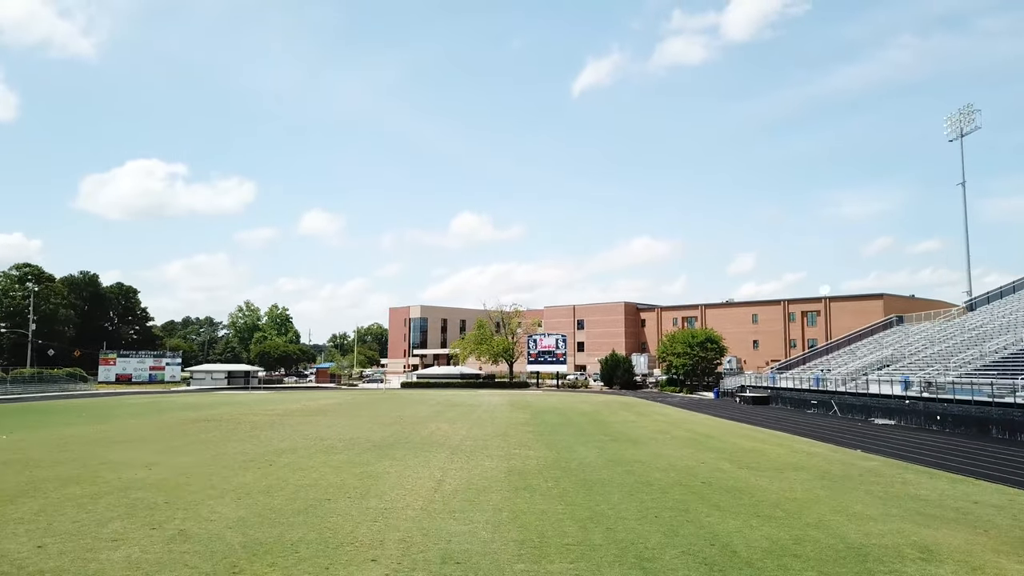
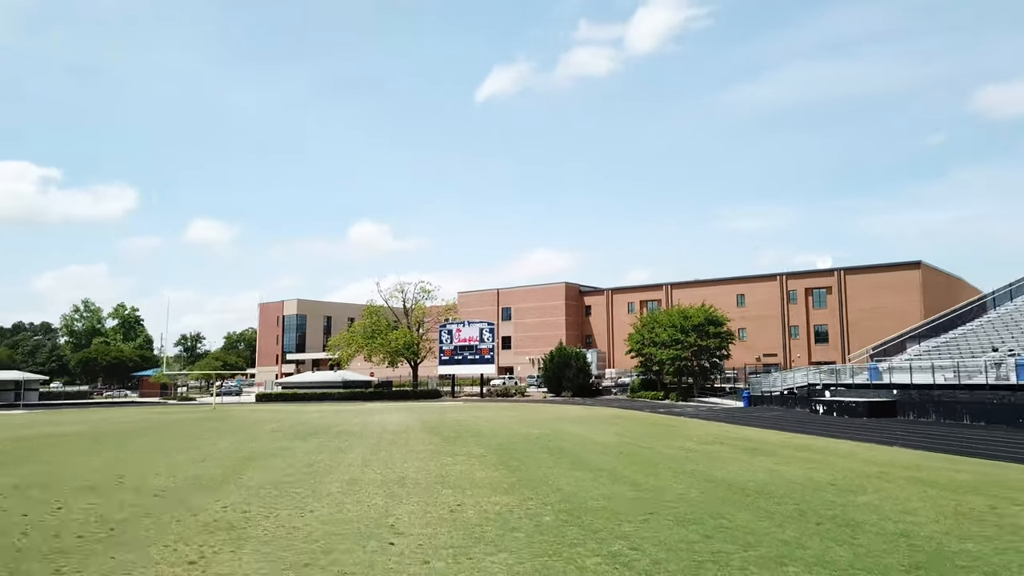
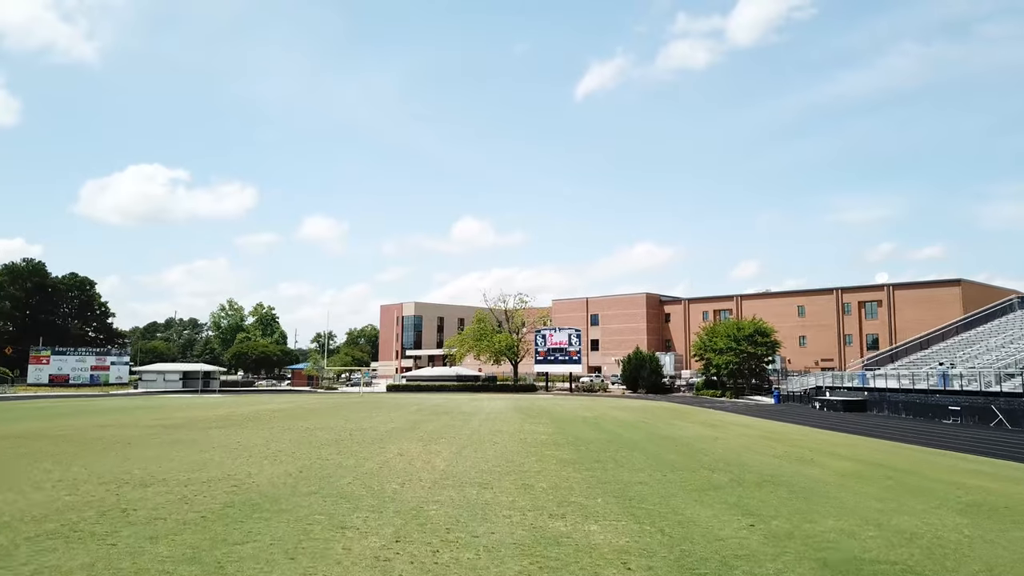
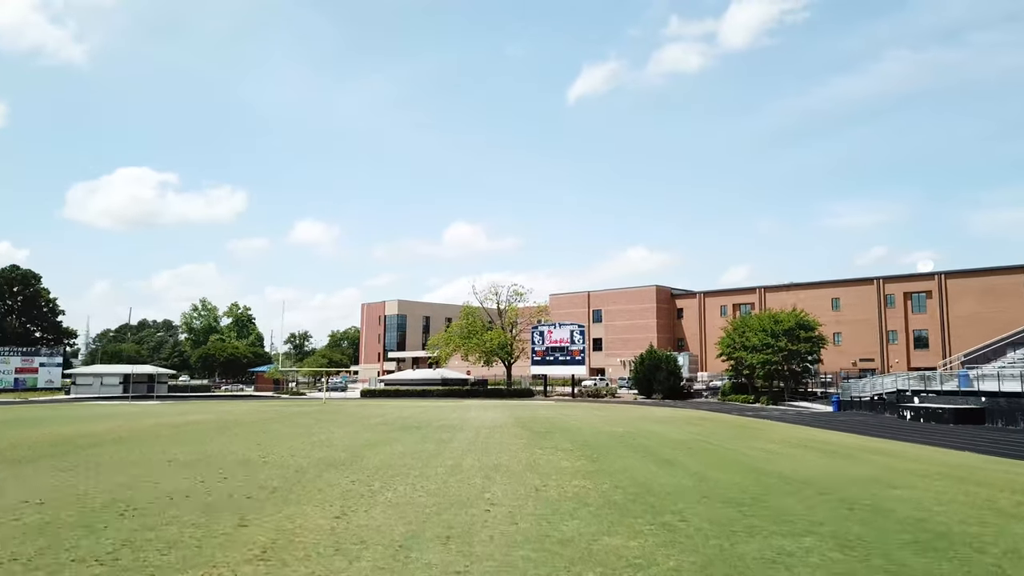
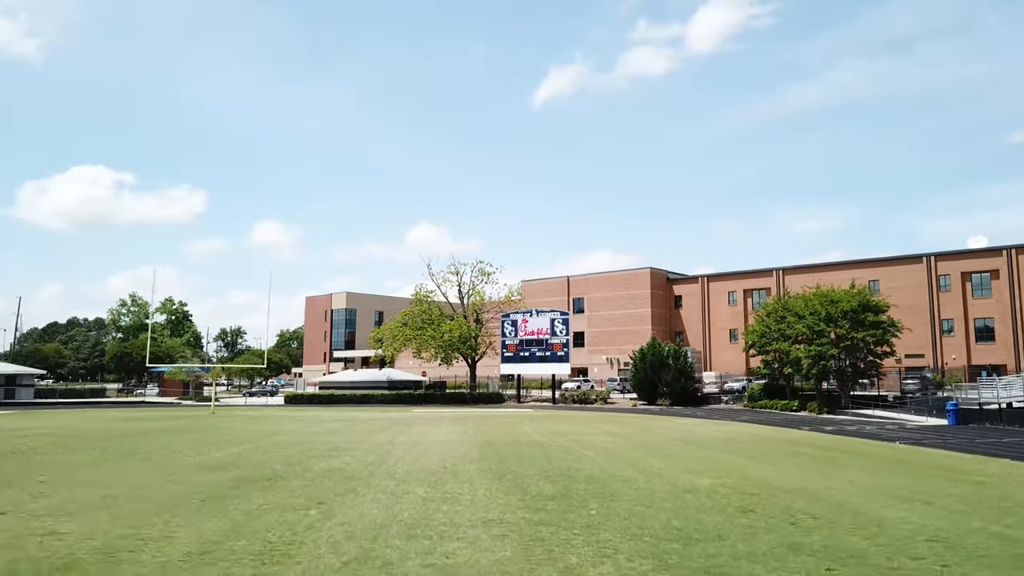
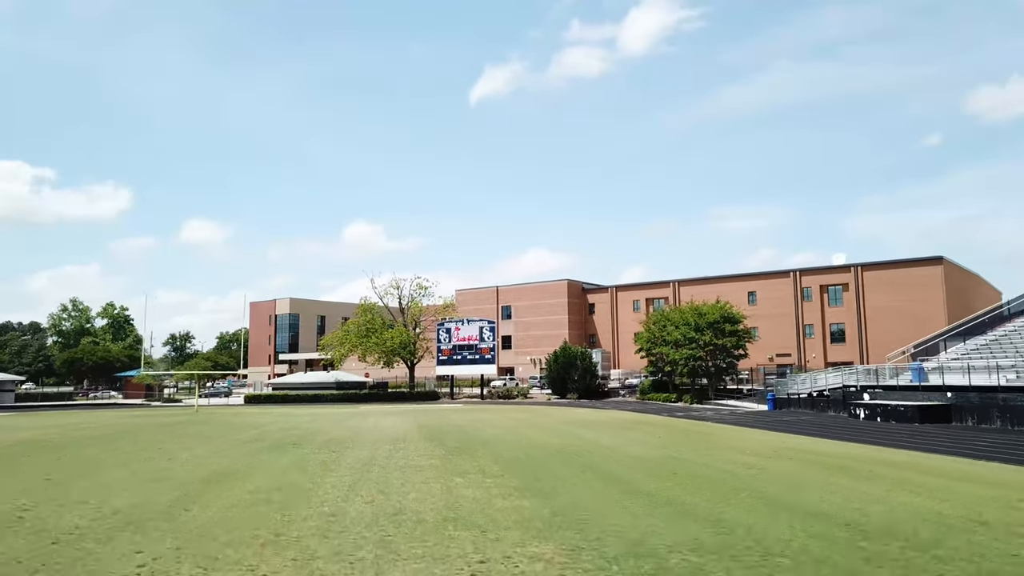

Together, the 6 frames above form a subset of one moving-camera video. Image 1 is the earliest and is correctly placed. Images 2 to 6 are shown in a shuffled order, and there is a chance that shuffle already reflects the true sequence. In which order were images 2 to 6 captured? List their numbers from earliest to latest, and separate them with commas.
3, 4, 2, 6, 5
